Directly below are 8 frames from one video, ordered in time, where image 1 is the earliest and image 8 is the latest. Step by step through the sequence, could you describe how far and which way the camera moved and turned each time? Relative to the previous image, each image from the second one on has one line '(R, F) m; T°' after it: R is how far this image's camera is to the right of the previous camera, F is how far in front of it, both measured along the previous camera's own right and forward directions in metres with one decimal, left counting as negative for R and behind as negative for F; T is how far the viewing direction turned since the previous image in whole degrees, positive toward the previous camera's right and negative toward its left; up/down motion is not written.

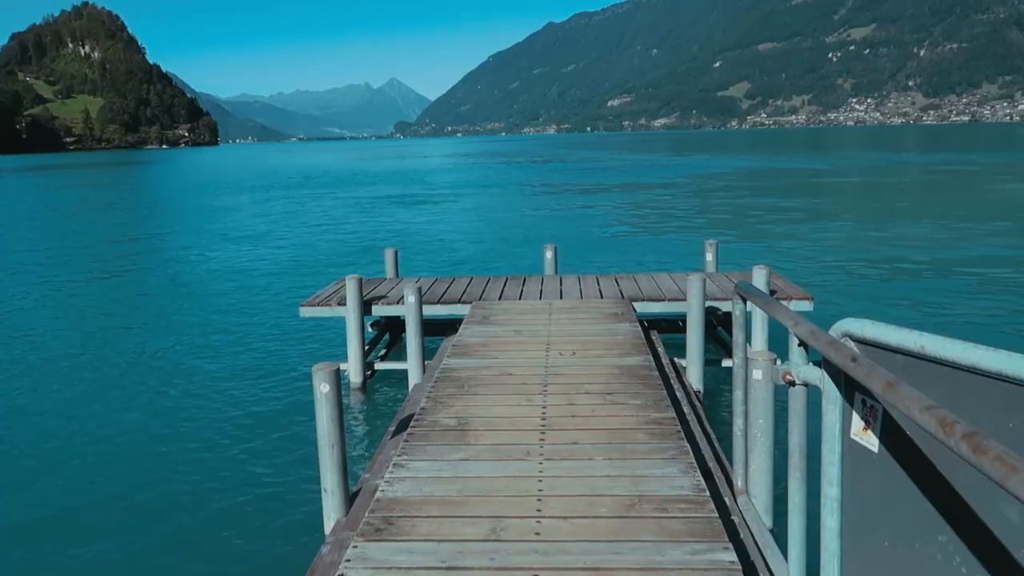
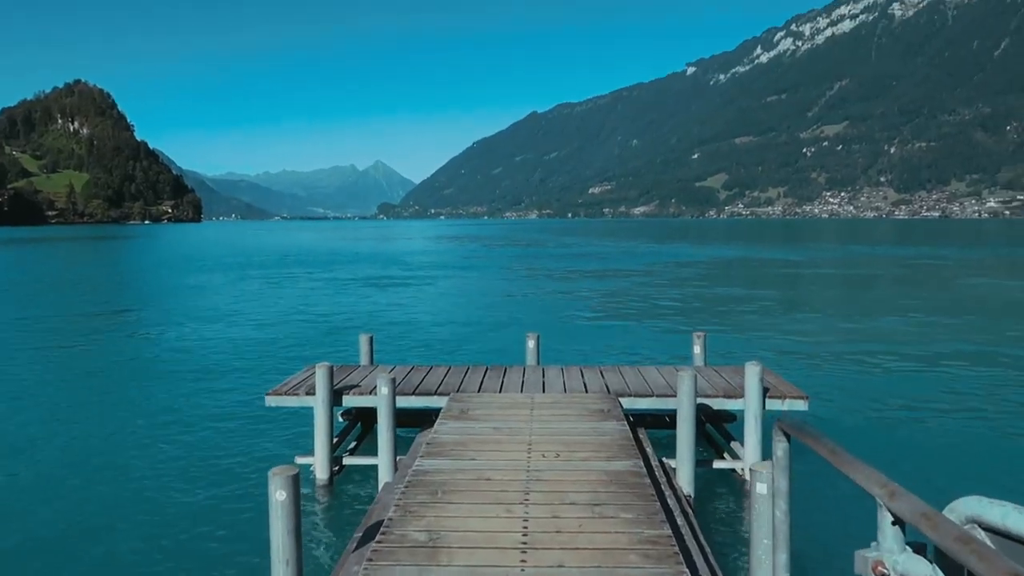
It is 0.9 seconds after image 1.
(0.0, +0.5) m; +1°
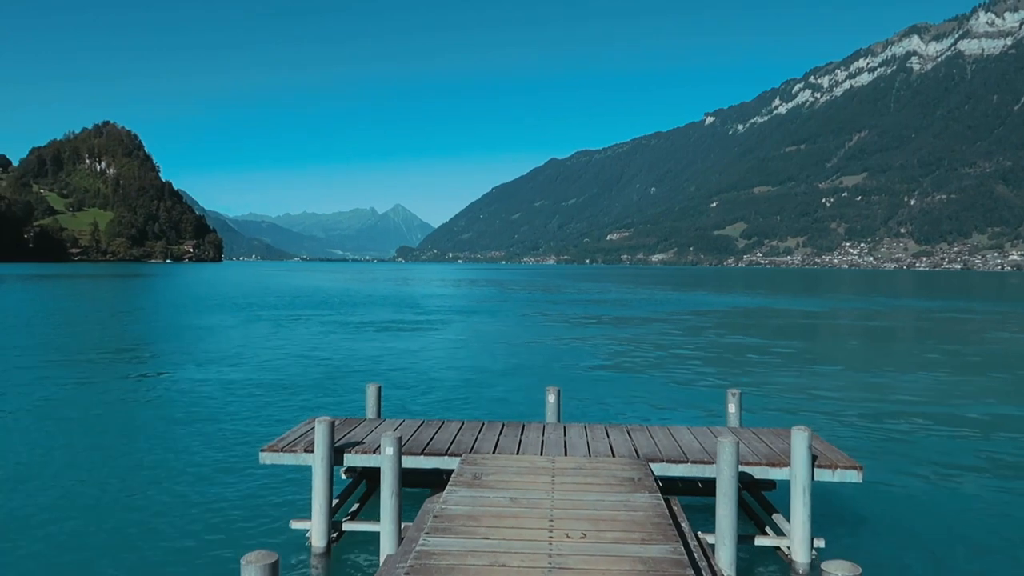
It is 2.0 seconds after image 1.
(-0.1, +0.9) m; -1°
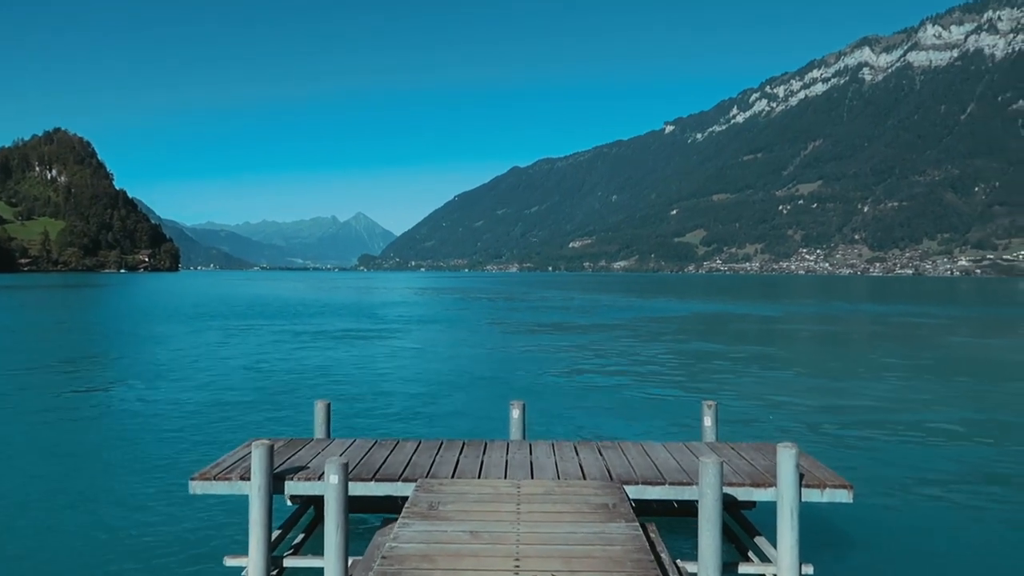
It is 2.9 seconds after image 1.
(0.0, +0.8) m; +3°
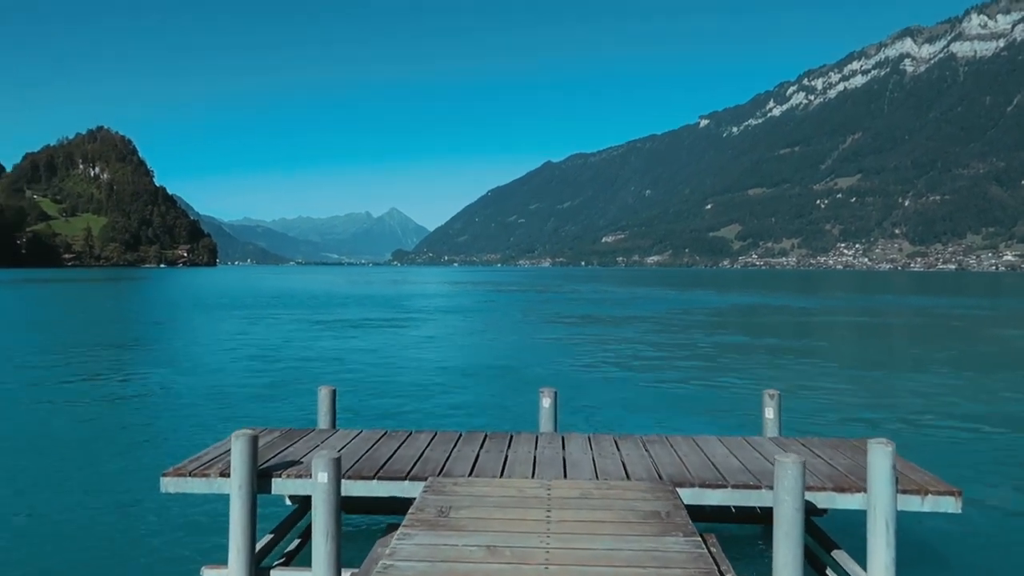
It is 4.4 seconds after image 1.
(0.0, +1.4) m; -2°
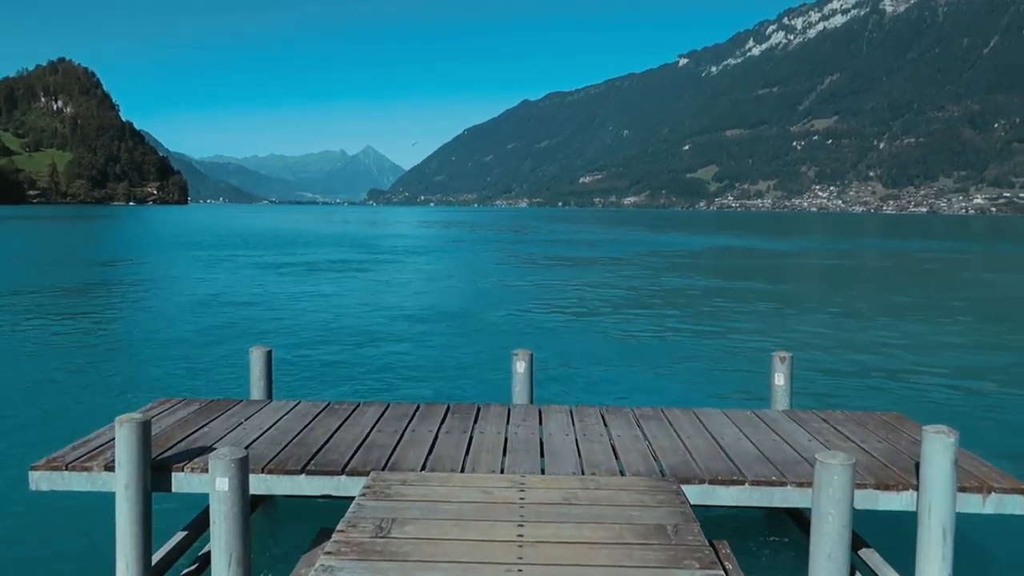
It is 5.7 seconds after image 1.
(+0.1, +1.5) m; +2°
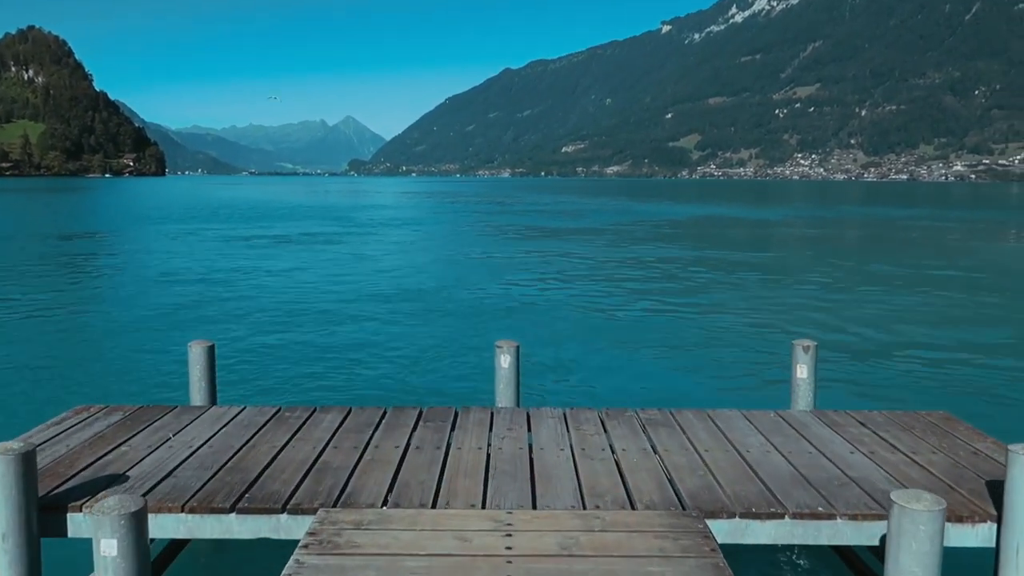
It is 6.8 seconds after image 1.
(0.0, +1.1) m; +1°
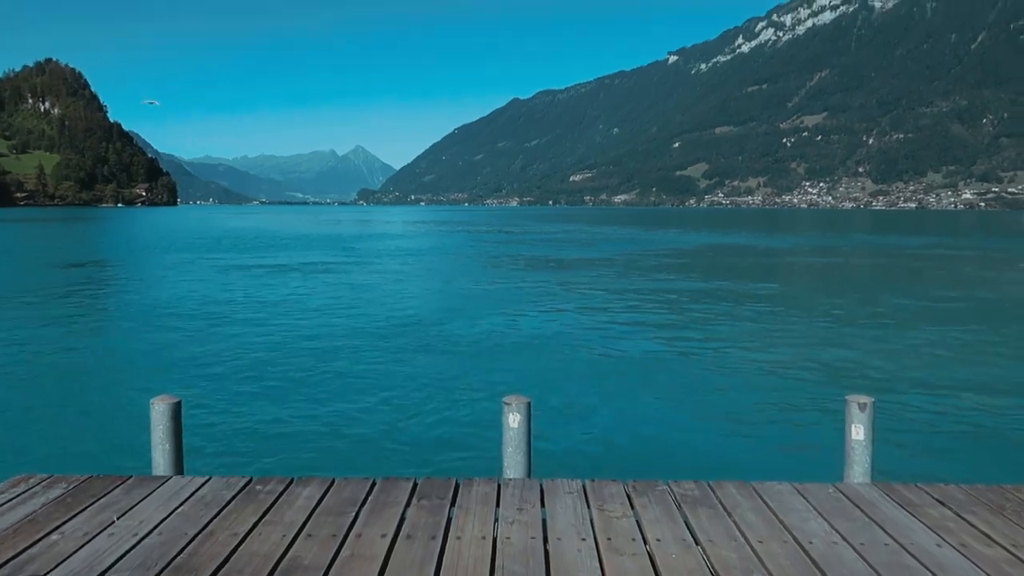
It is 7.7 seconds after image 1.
(0.0, +0.9) m; -1°
